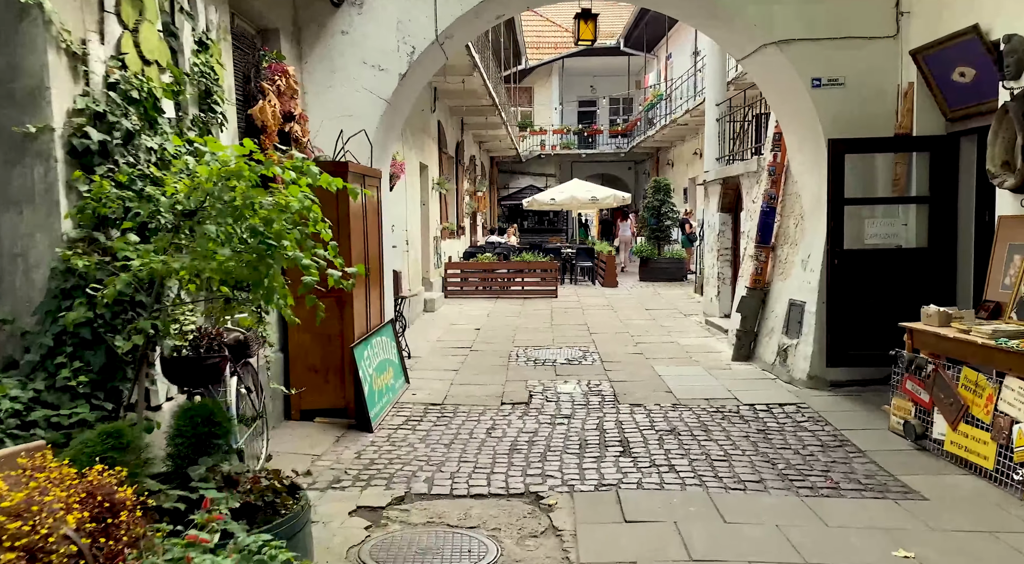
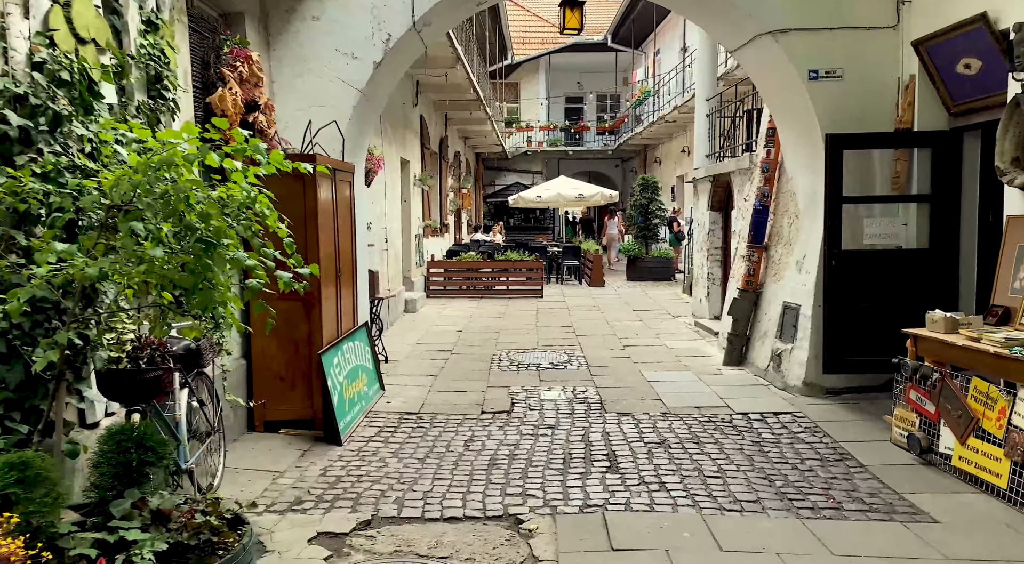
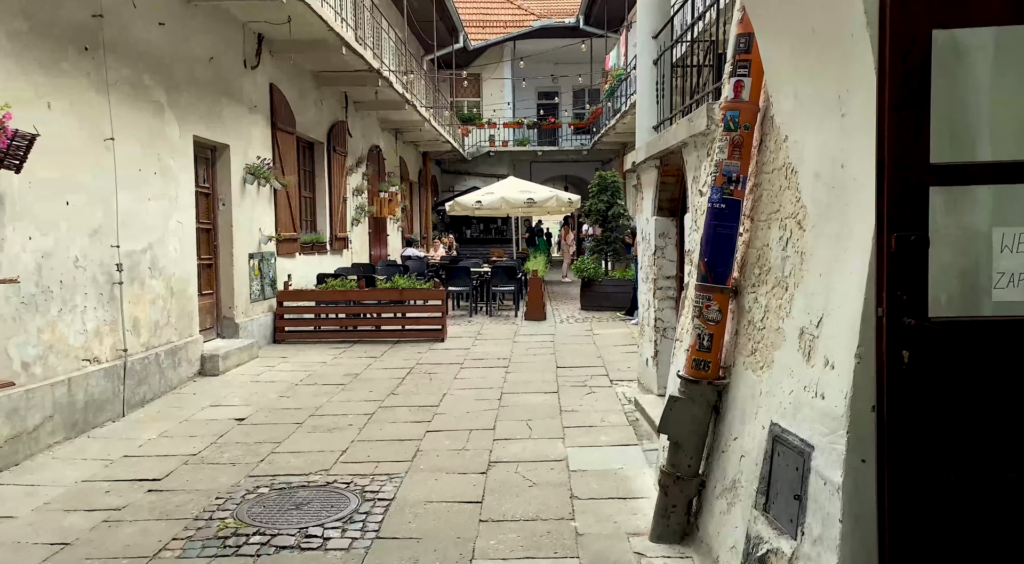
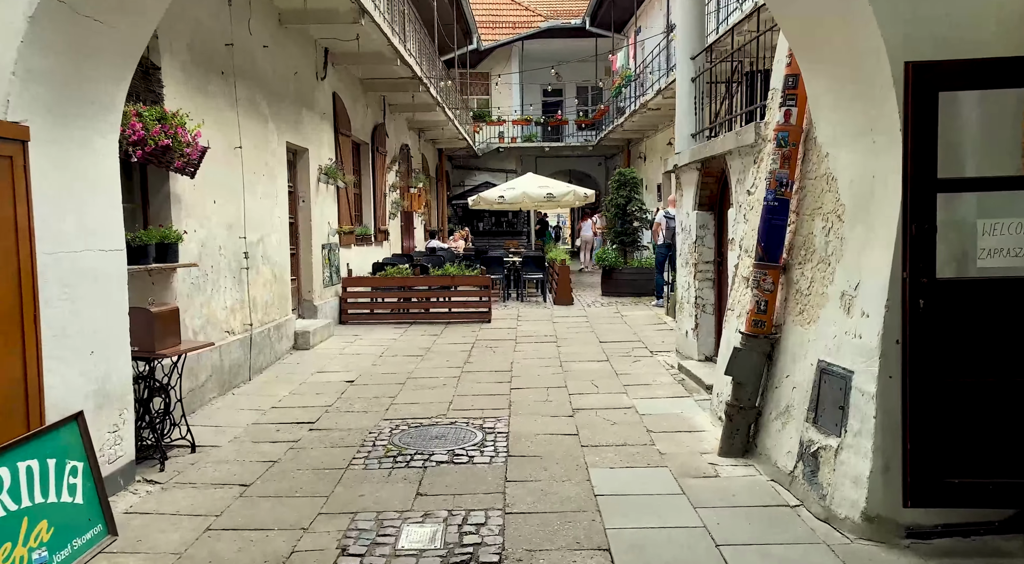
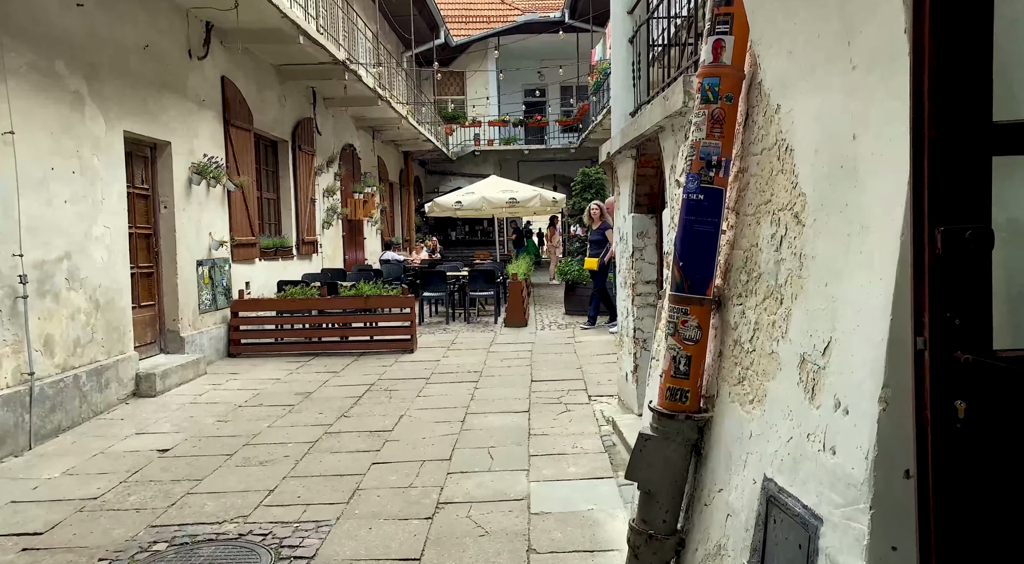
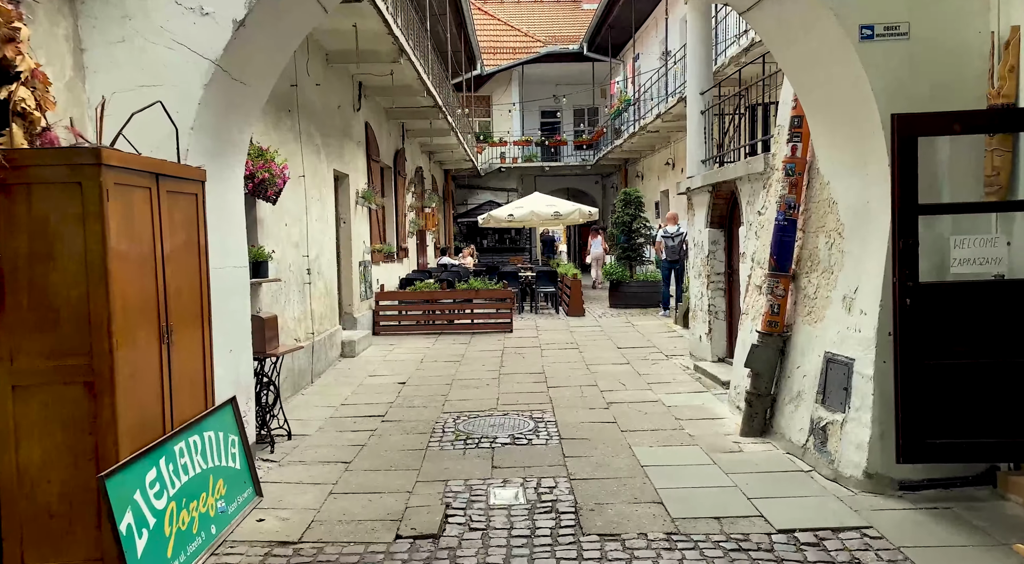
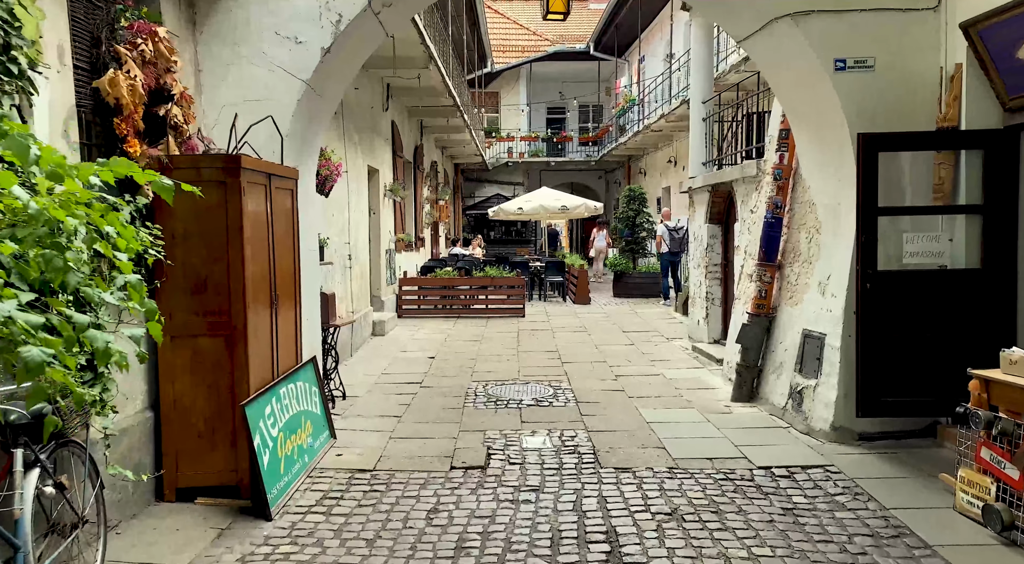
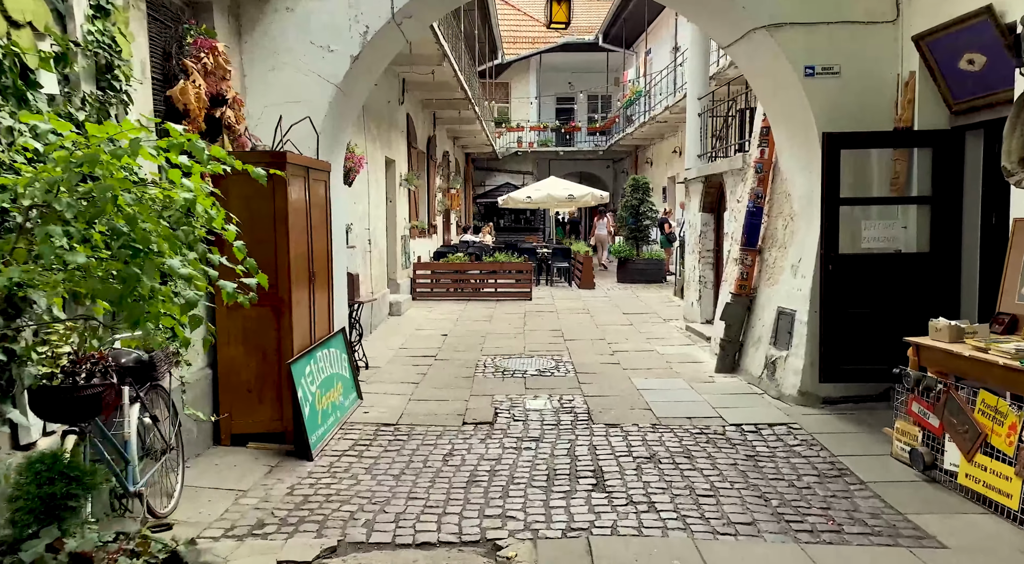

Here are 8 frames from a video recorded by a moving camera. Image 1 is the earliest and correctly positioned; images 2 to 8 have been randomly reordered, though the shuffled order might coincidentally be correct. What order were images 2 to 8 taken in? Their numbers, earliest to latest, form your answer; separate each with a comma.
2, 8, 7, 6, 4, 3, 5
